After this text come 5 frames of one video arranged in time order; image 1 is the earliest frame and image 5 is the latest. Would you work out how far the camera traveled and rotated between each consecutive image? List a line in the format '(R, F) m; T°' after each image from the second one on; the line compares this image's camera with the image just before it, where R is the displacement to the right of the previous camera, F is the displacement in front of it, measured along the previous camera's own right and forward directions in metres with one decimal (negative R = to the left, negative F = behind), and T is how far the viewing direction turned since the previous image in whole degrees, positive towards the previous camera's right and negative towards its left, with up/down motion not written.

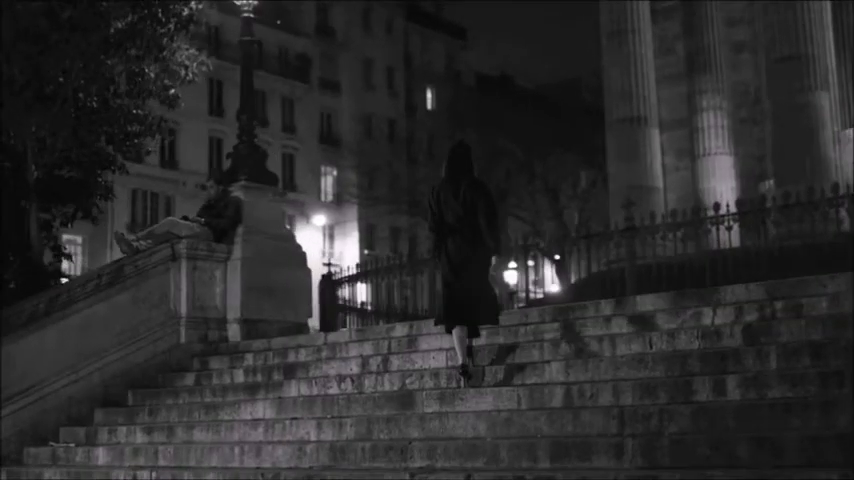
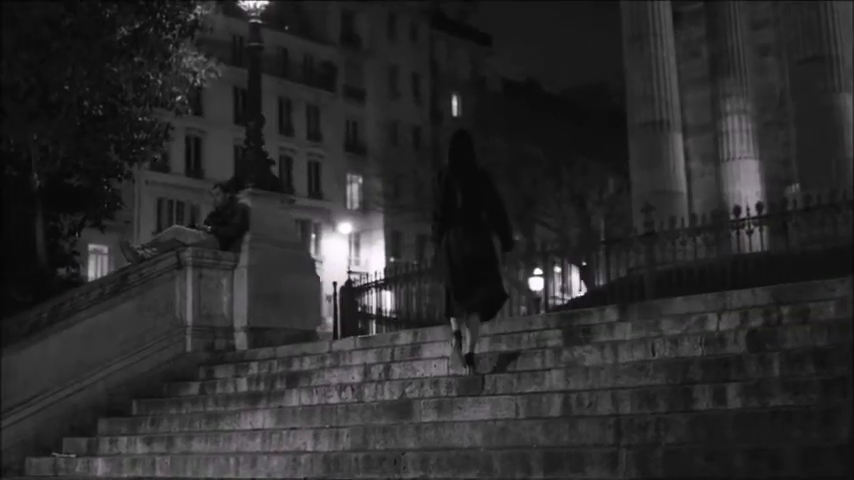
(+0.2, +0.2) m; -2°
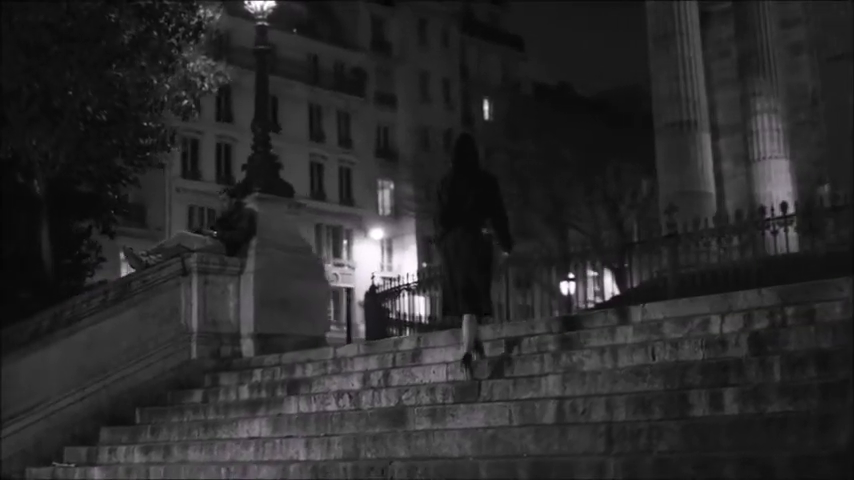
(+0.3, +0.2) m; -2°
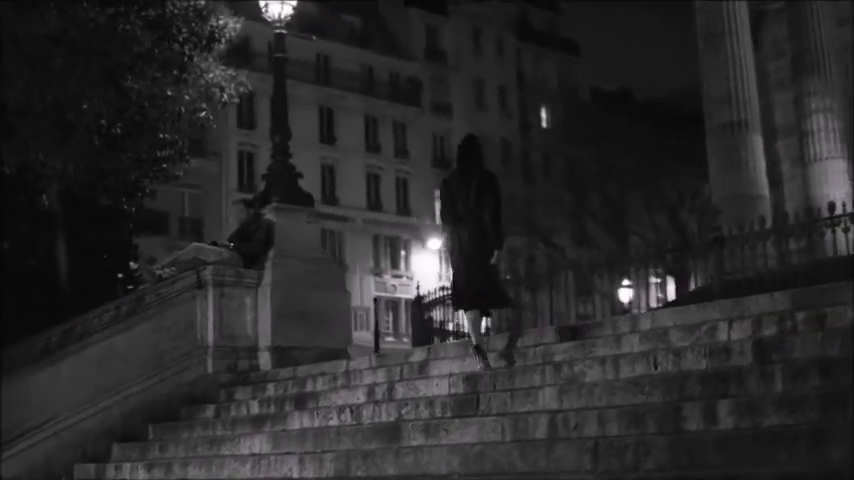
(+0.5, +0.4) m; -3°
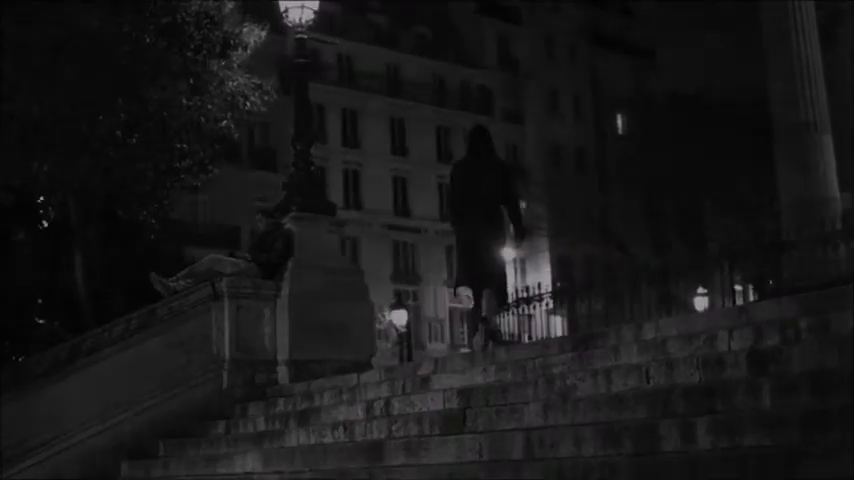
(+0.7, +0.5) m; -4°
